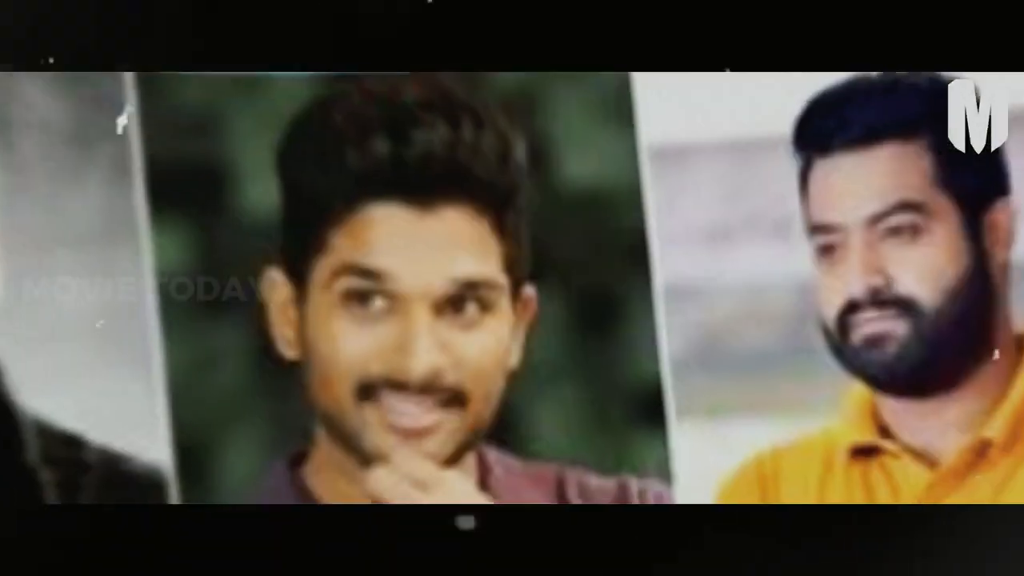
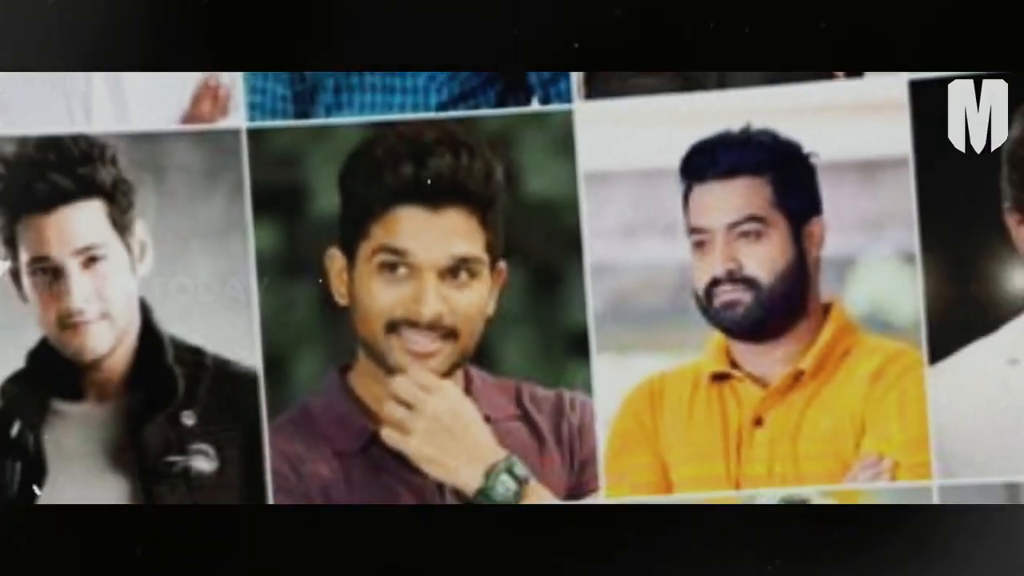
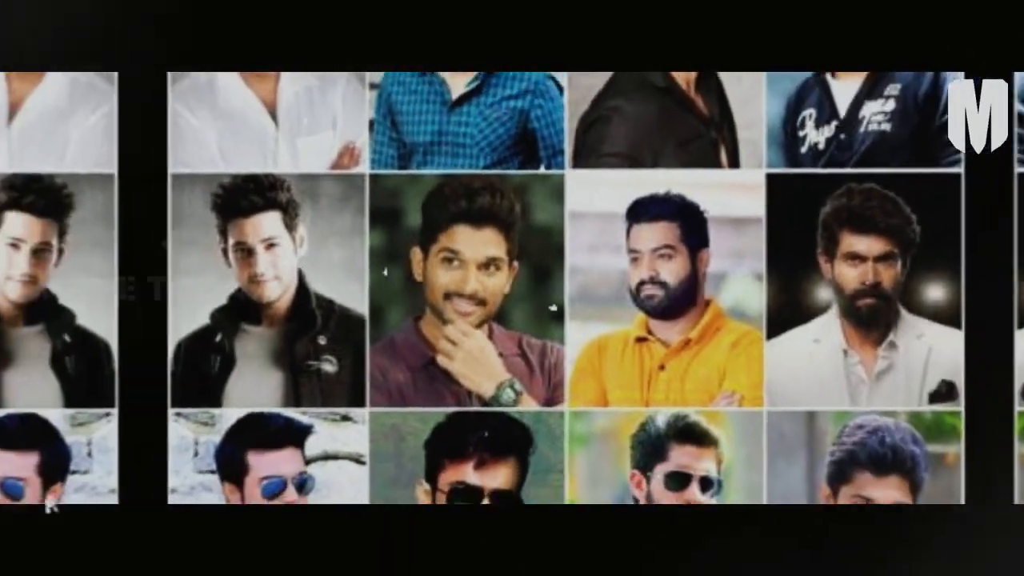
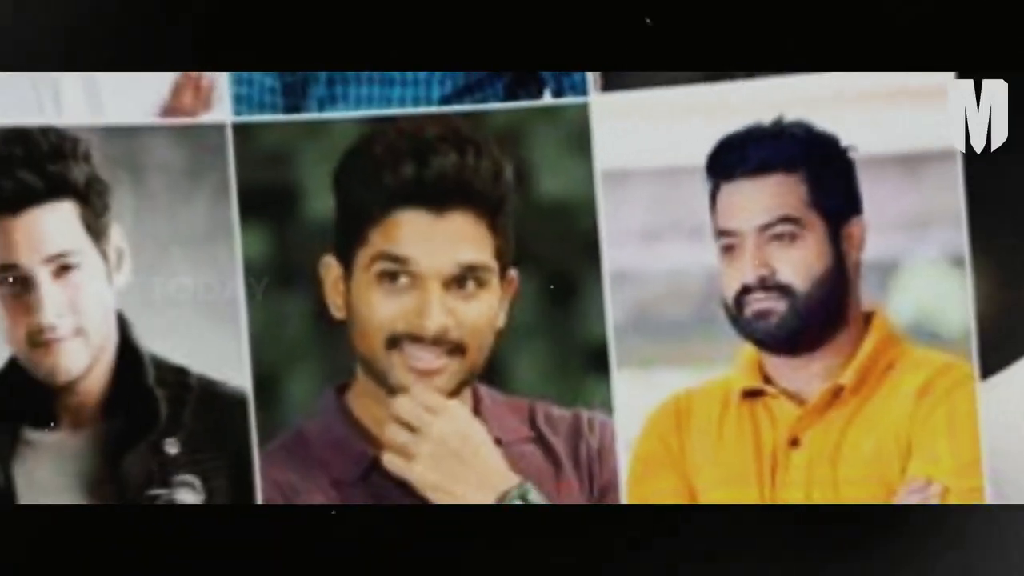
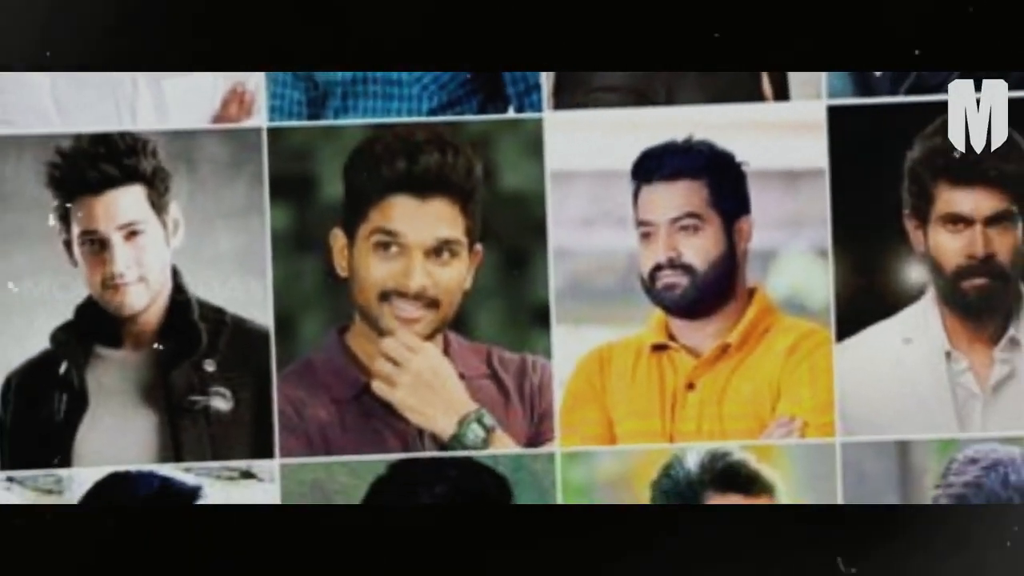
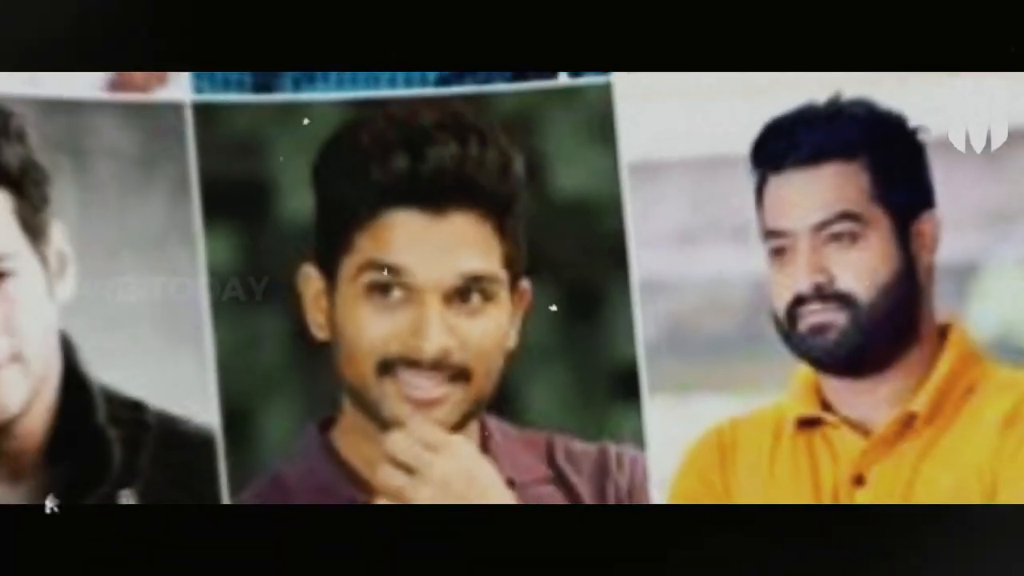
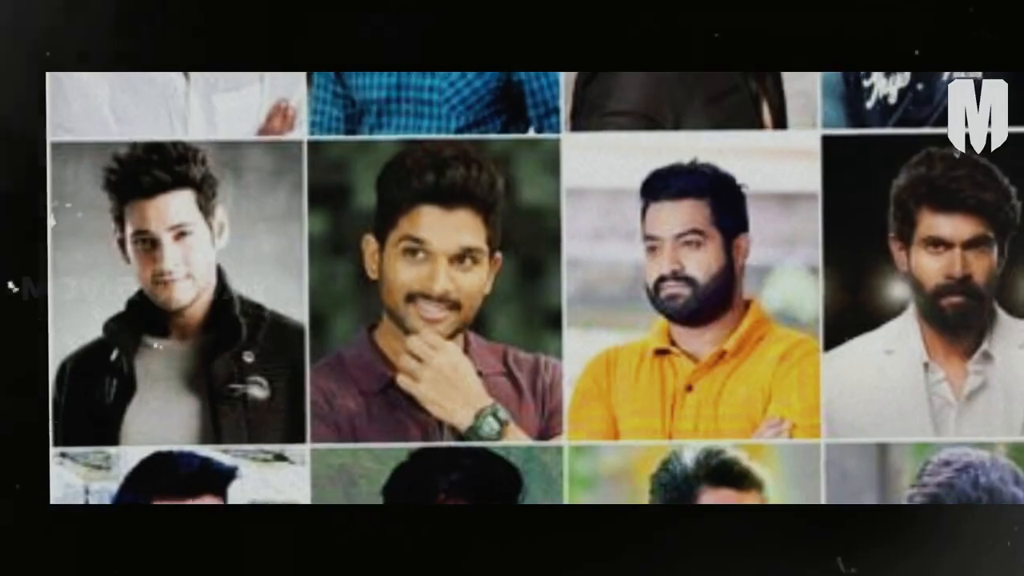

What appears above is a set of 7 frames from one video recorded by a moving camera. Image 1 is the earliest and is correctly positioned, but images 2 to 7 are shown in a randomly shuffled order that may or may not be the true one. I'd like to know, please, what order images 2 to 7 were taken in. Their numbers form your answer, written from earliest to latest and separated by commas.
6, 4, 2, 5, 7, 3
